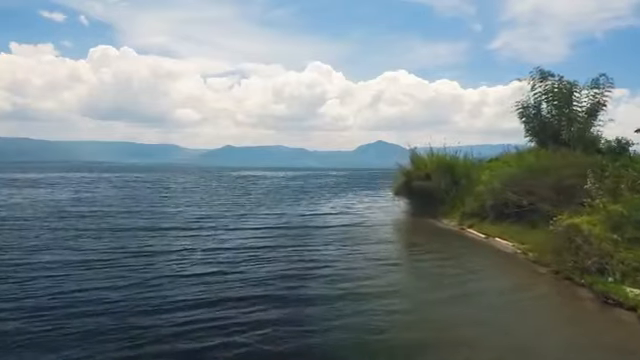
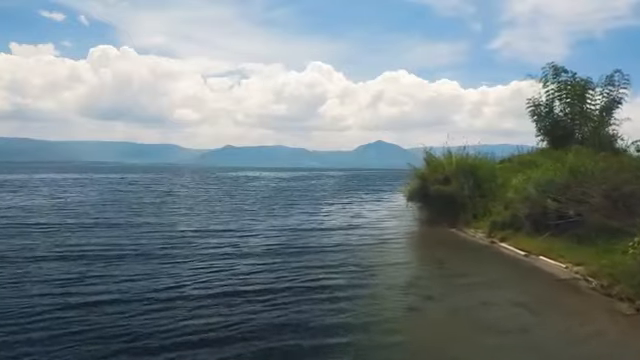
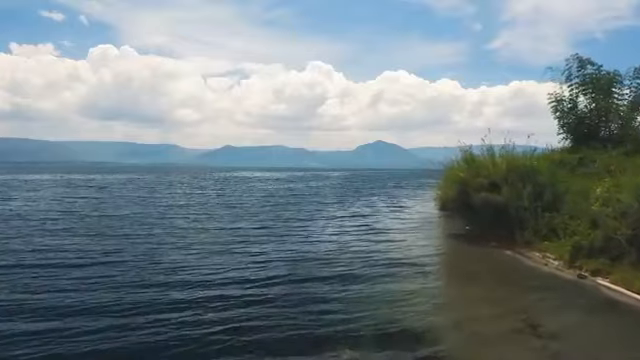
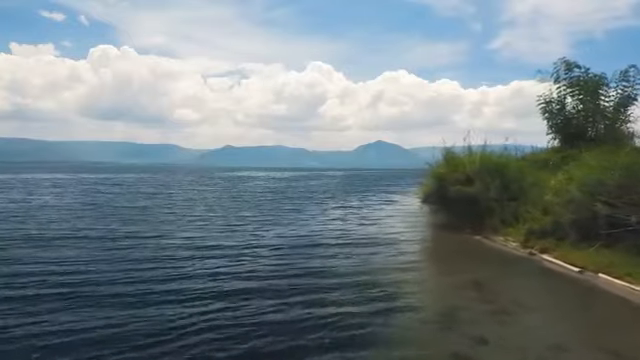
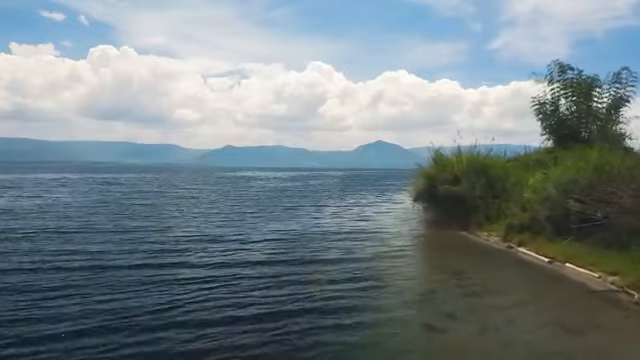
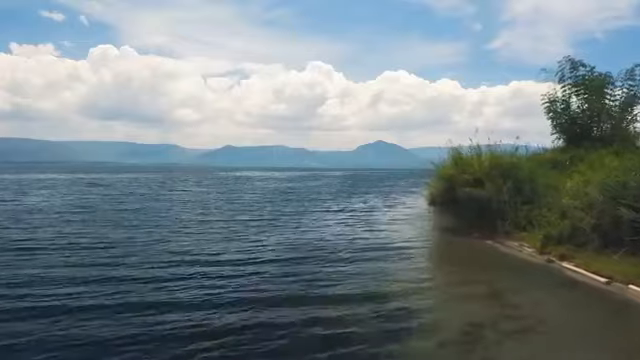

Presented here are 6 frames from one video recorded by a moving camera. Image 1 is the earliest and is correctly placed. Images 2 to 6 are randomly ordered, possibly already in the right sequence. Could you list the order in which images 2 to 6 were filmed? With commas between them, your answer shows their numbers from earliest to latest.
2, 5, 4, 6, 3
